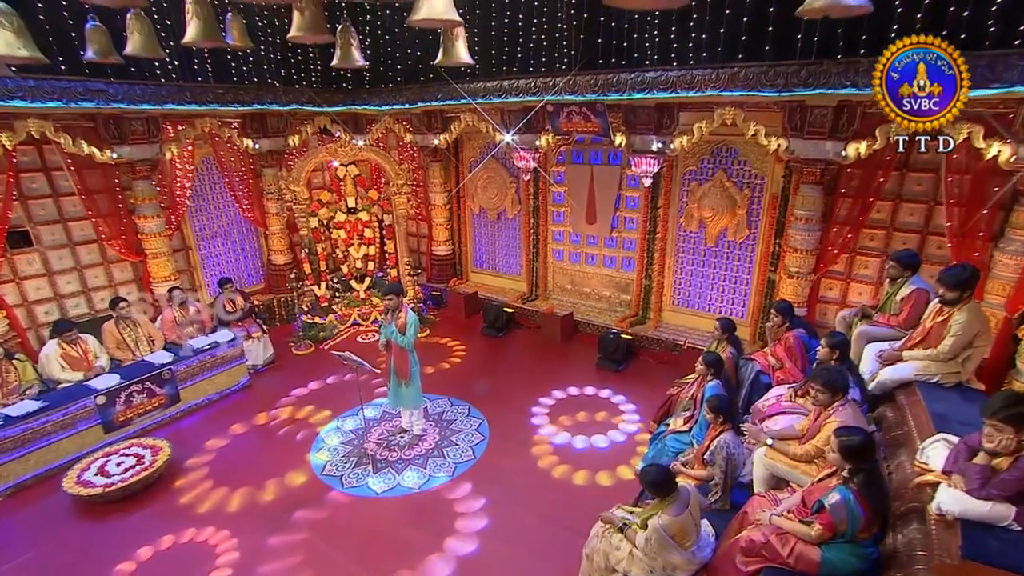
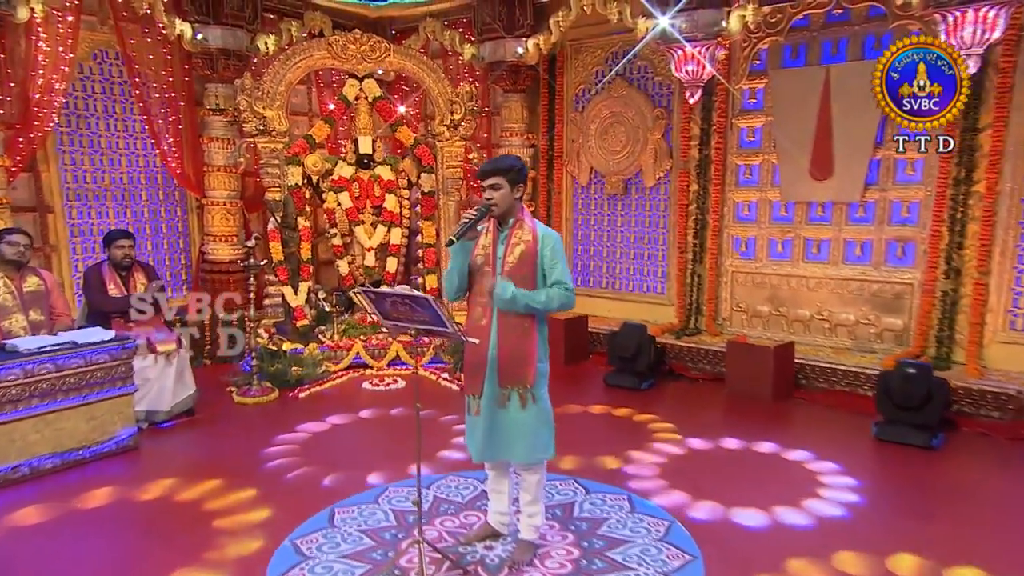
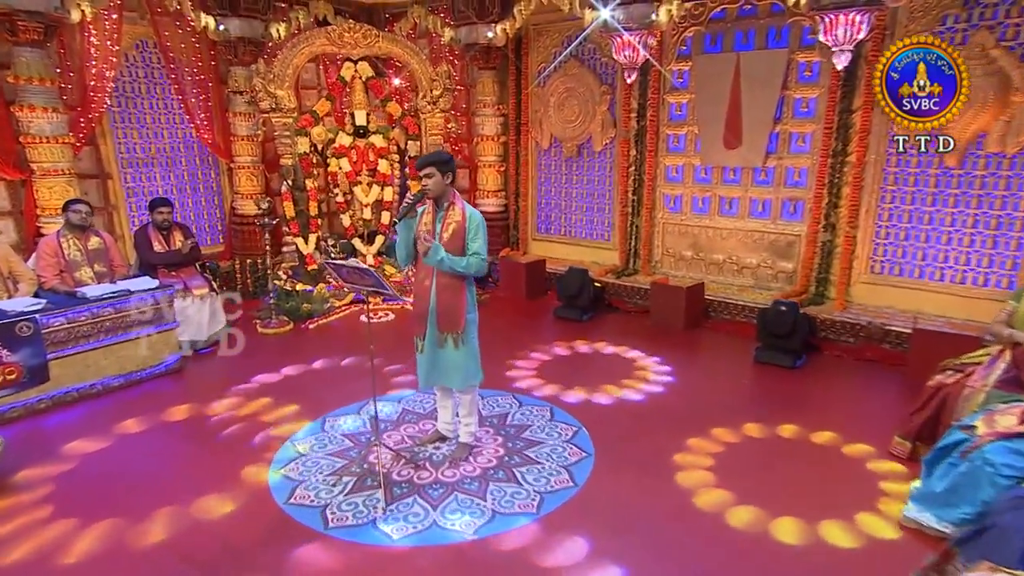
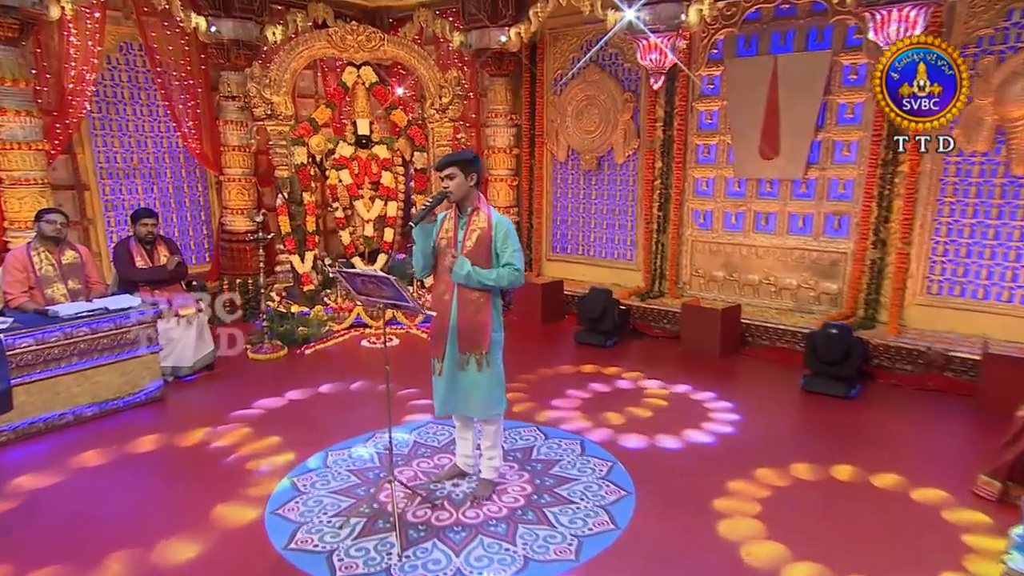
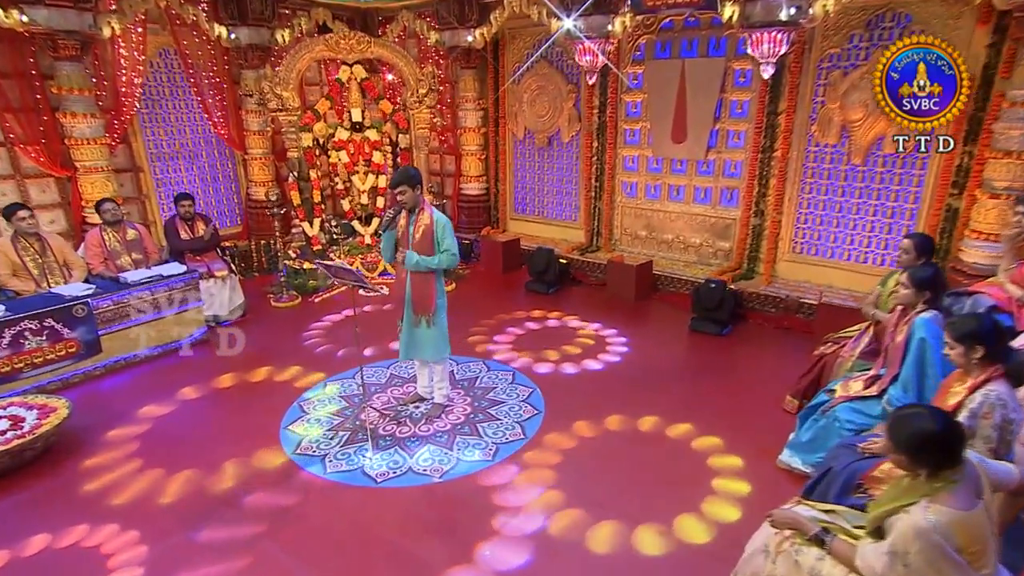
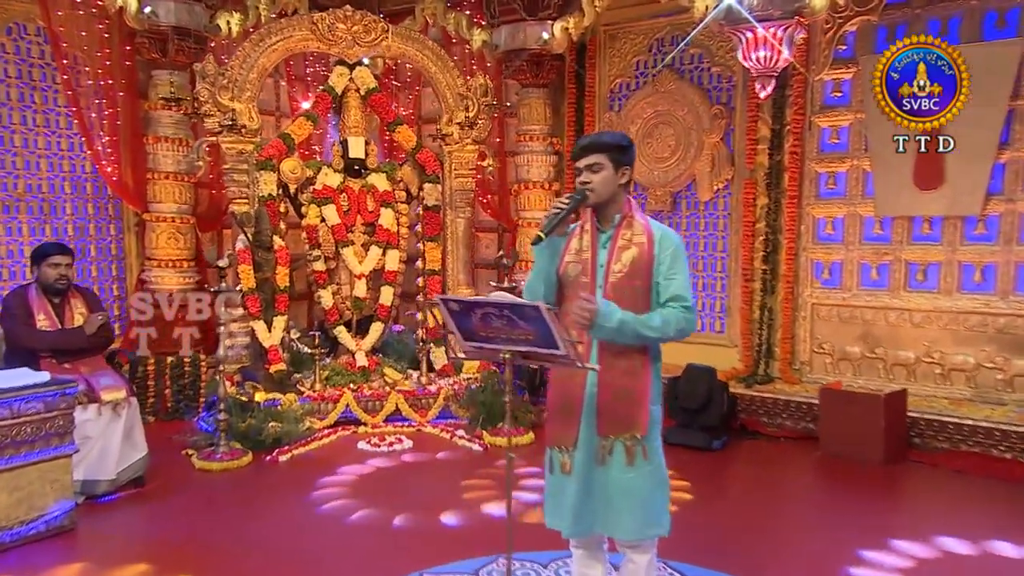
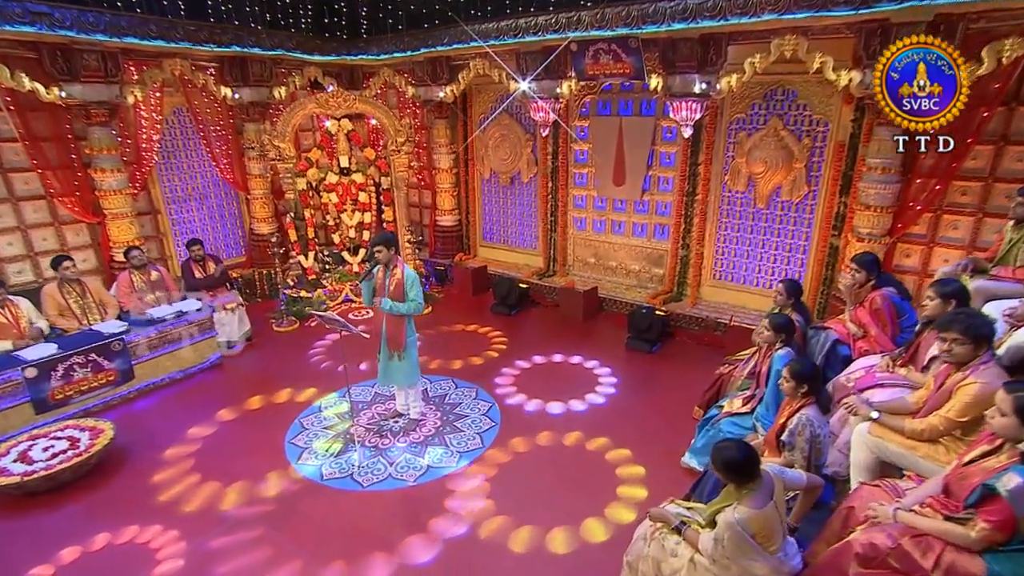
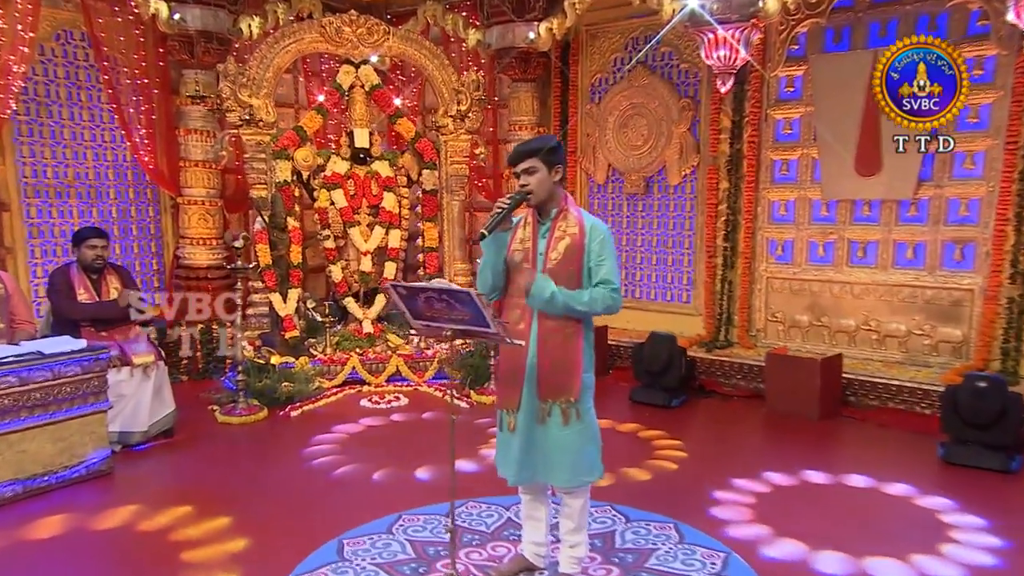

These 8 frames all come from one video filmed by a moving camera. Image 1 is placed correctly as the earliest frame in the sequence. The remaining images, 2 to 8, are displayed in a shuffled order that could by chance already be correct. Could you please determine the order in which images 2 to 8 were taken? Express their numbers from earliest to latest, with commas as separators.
7, 5, 3, 4, 2, 8, 6
